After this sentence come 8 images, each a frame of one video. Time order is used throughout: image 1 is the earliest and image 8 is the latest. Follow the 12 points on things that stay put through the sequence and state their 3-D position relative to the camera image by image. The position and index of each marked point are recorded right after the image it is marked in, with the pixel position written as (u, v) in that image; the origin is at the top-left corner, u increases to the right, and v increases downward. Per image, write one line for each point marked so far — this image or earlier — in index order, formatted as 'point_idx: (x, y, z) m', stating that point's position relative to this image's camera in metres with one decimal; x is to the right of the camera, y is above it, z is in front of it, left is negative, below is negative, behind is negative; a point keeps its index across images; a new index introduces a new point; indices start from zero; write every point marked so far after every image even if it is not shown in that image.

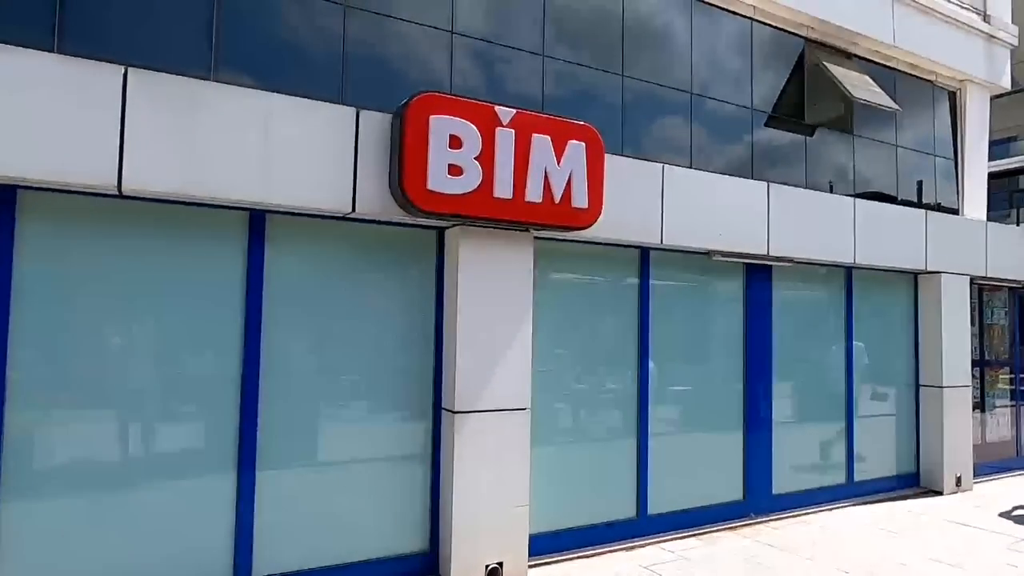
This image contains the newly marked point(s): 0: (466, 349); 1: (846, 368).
0: (-0.3, -0.4, +4.8) m
1: (+3.8, -0.9, +7.5) m
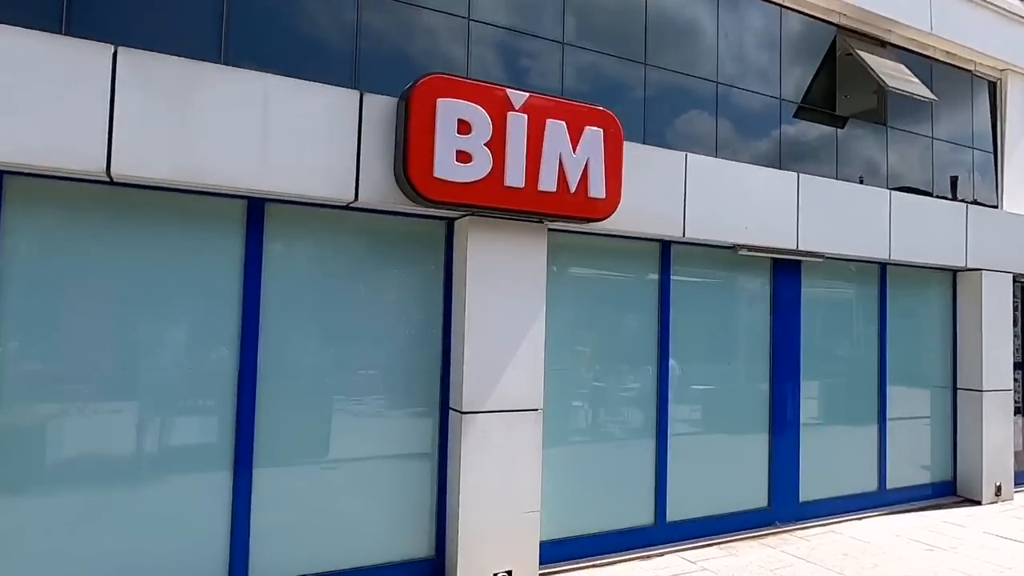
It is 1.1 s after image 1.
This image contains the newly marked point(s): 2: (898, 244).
0: (-0.3, -0.4, +4.5) m
1: (+3.9, -0.9, +7.1) m
2: (+4.0, +0.5, +6.9) m
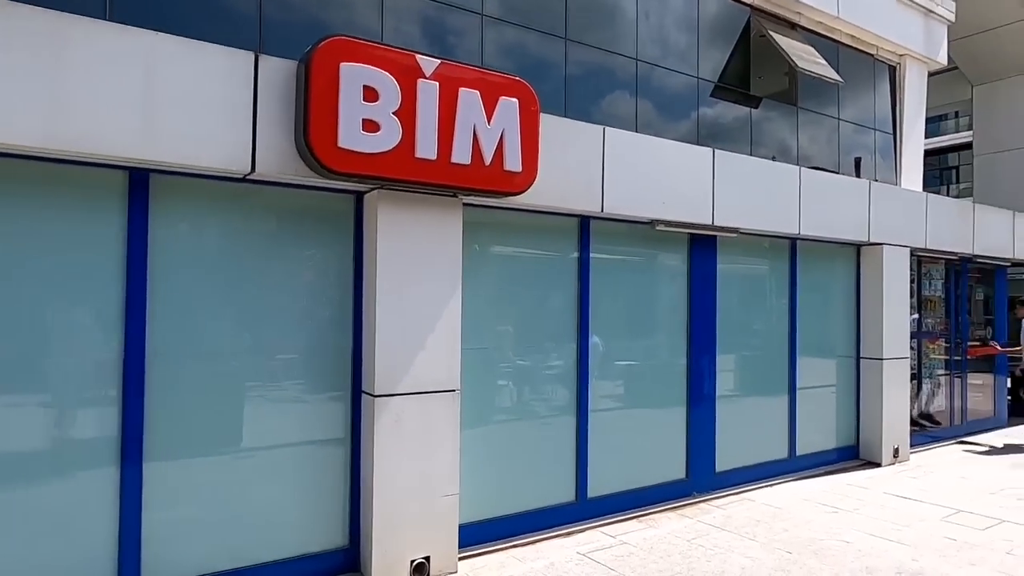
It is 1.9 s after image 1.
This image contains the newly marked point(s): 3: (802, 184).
0: (-0.8, -0.3, +4.3) m
1: (+3.1, -0.6, +7.4) m
2: (+3.2, +0.7, +7.1) m
3: (+3.1, +1.1, +7.1) m
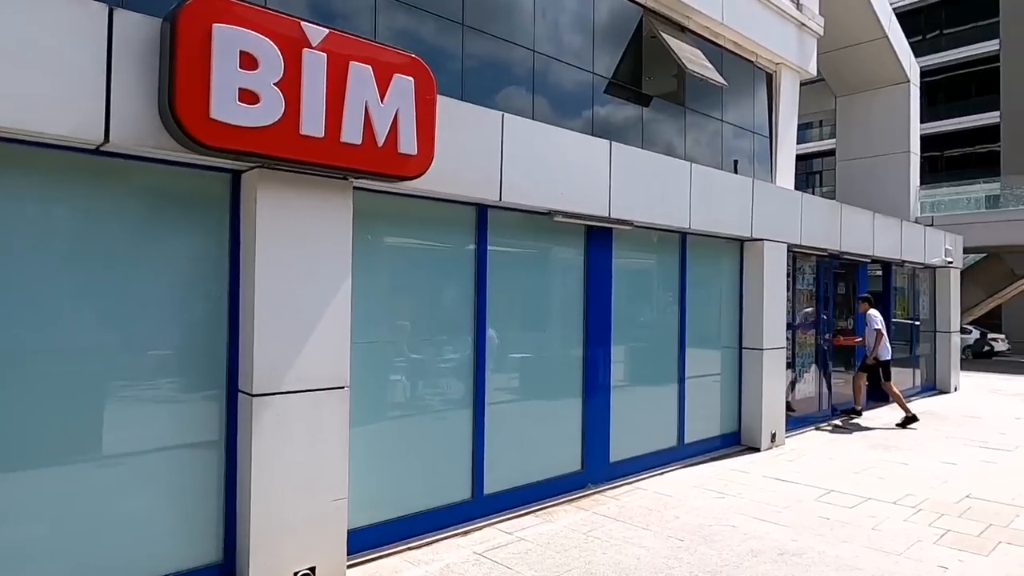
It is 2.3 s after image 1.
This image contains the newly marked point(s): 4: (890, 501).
0: (-1.5, -0.2, +4.0) m
1: (+1.9, -0.5, +7.6) m
2: (+2.0, +0.8, +7.3) m
3: (+2.0, +1.2, +7.3) m
4: (+3.4, -1.9, +5.9) m
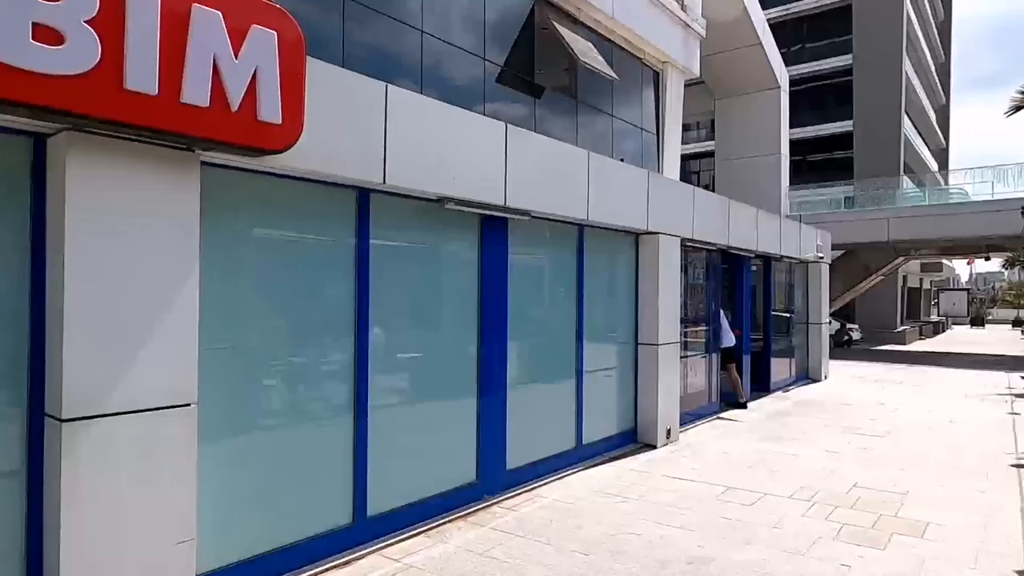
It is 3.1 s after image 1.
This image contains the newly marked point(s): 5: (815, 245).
0: (-2.0, -0.2, +3.2) m
1: (+0.7, -0.5, +7.3) m
2: (+0.9, +0.9, +7.0) m
3: (+0.8, +1.3, +7.0) m
4: (+2.4, -1.9, +5.9) m
5: (+6.6, +0.9, +14.4) m
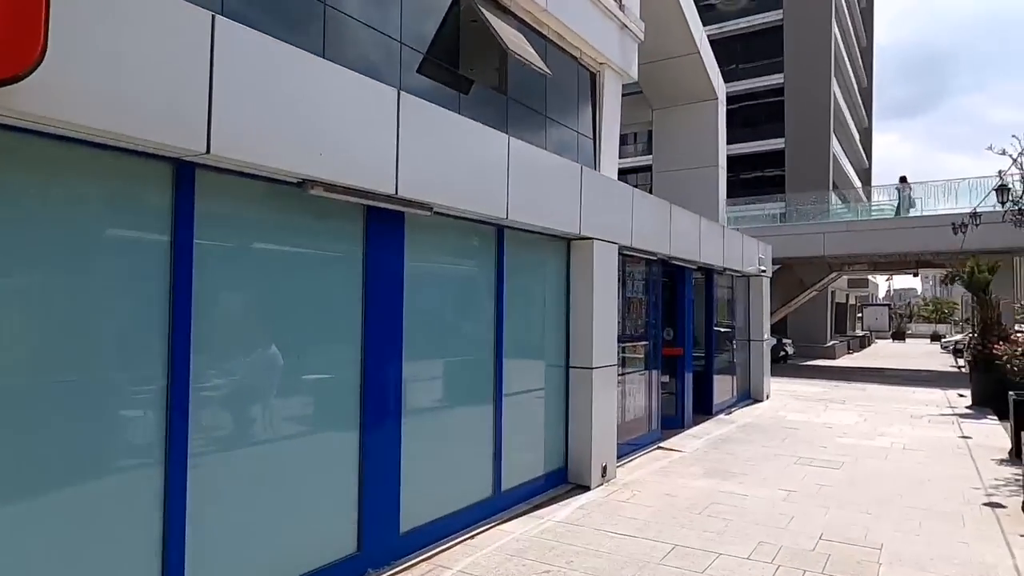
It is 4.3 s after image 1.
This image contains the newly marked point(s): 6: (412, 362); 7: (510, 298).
0: (-2.5, -0.2, +1.7) m
1: (-0.2, -0.6, +6.1) m
2: (0.0, +0.8, +5.9) m
3: (0.0, +1.1, +5.8) m
4: (+1.7, -2.0, +4.9) m
5: (+5.1, +0.6, +13.7) m
6: (-0.8, -0.6, +5.1) m
7: (0.0, -0.1, +6.3) m
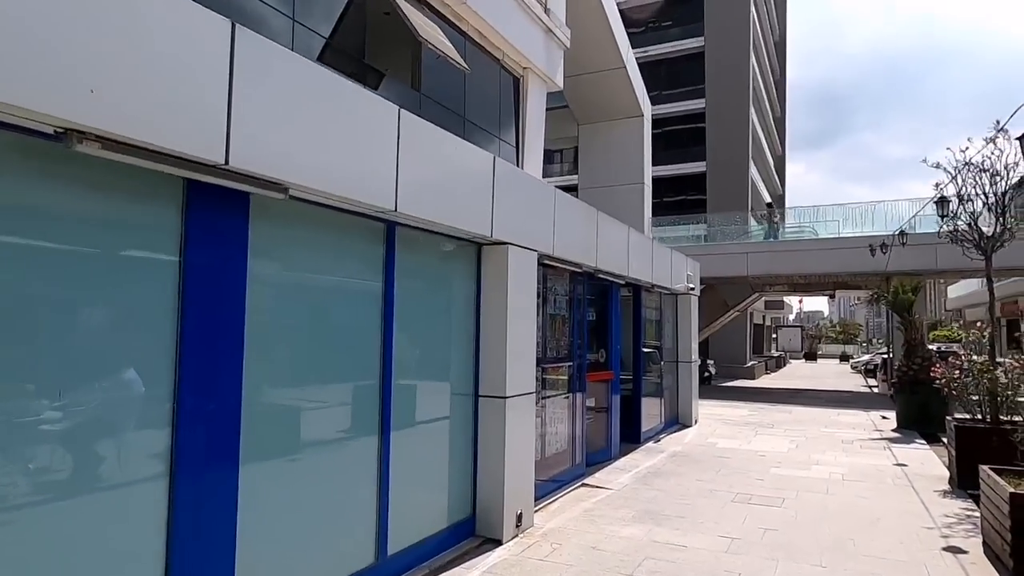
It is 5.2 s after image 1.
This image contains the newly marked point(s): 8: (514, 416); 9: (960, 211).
0: (-2.8, -0.1, +0.3) m
1: (-1.0, -0.7, +4.9) m
2: (-0.7, +0.7, +4.8) m
3: (-0.8, +1.1, +4.7) m
4: (+1.0, -2.0, +3.8) m
5: (+3.4, +0.3, +13.1) m
6: (-1.5, -0.6, +3.9) m
7: (-0.8, -0.2, +5.2) m
8: (0.0, -1.2, +6.1) m
9: (+5.7, +1.0, +8.4) m
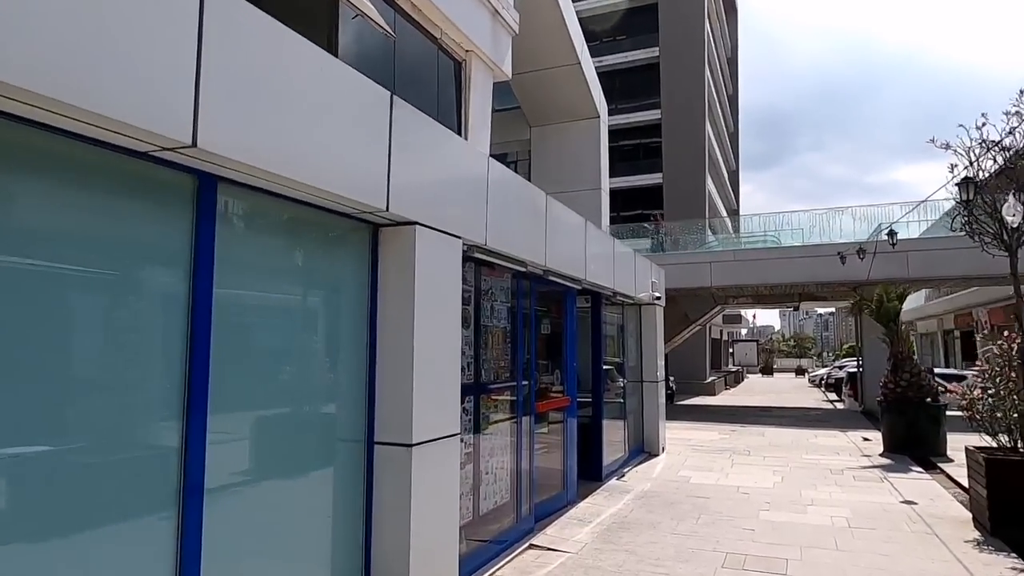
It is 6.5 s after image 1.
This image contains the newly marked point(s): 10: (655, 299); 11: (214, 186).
0: (-3.0, 0.0, -1.6) m
1: (-1.4, -0.6, +3.1) m
2: (-1.2, +0.7, +3.0) m
3: (-1.2, +1.1, +2.9) m
4: (+0.6, -2.0, +2.1) m
5: (+2.4, +0.1, +11.6) m
6: (-1.9, -0.6, +2.0) m
7: (-1.3, -0.2, +3.4) m
8: (-0.5, -1.2, +4.3) m
9: (+5.0, +0.9, +7.1) m
10: (+2.5, -0.2, +11.7) m
11: (-1.4, +0.4, +3.3) m
